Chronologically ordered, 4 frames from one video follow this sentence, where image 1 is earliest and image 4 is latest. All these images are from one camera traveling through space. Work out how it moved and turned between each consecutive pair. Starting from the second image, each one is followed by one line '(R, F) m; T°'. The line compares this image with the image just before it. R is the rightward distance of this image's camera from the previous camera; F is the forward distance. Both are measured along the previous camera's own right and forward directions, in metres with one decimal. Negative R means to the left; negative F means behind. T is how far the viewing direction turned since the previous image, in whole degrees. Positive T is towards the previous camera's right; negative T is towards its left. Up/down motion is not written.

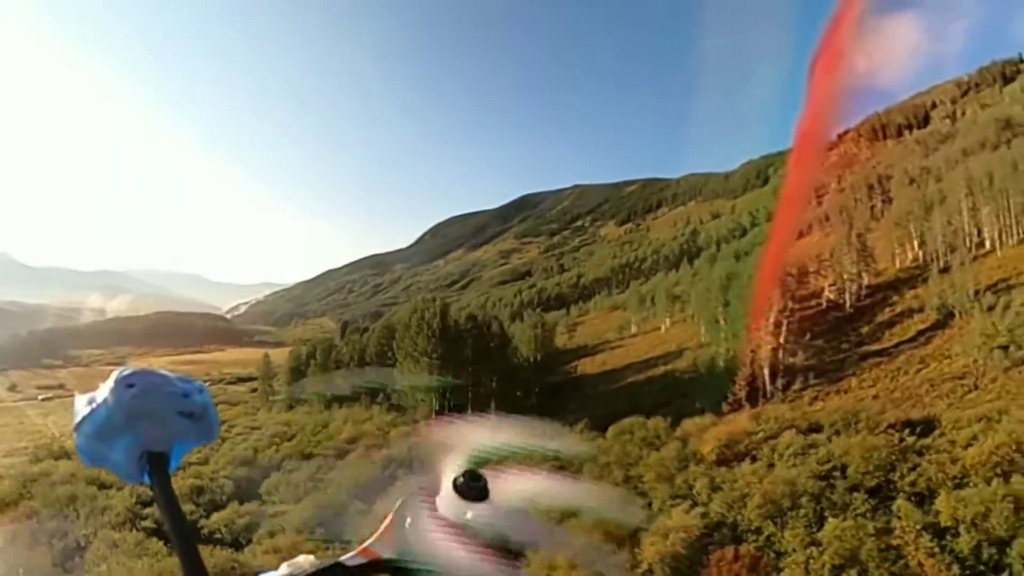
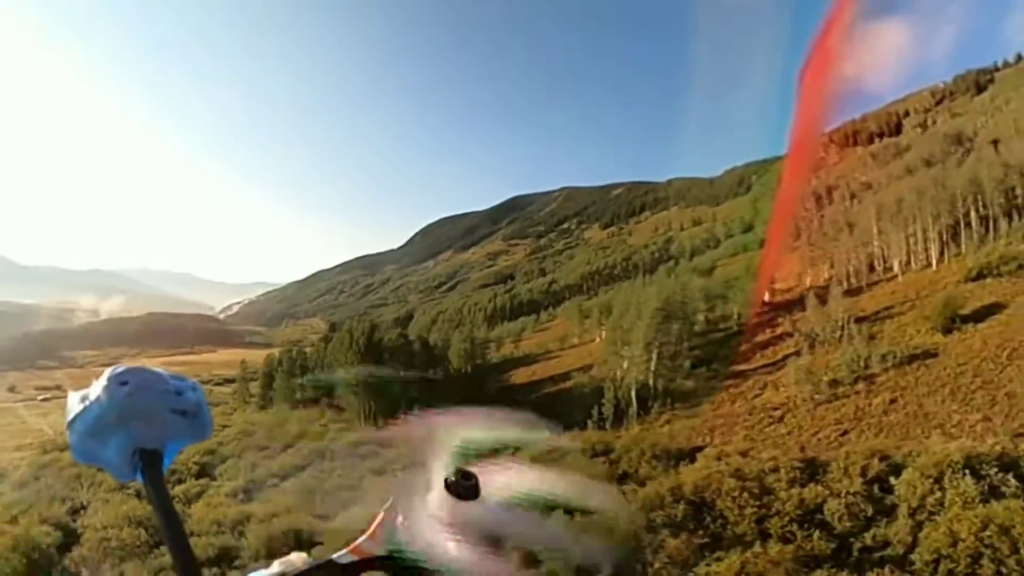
(+0.6, -0.2) m; -4°
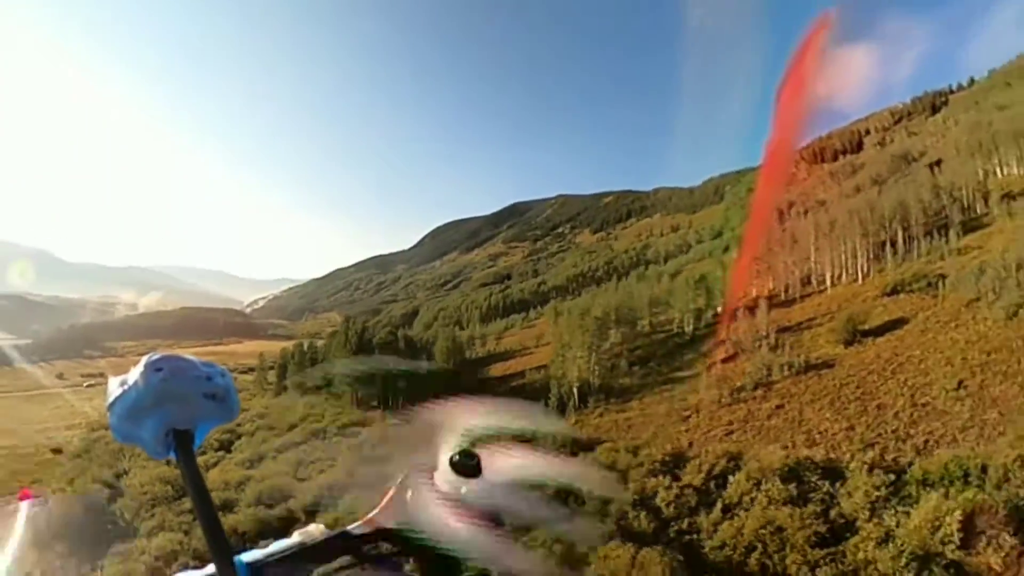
(+0.3, -0.5) m; -3°
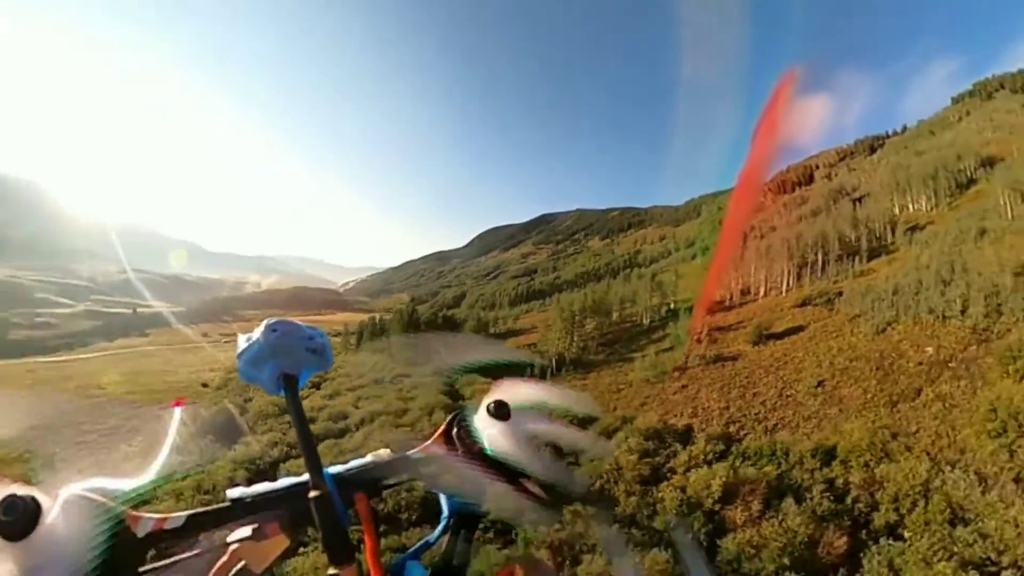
(+0.7, -1.5) m; -7°
